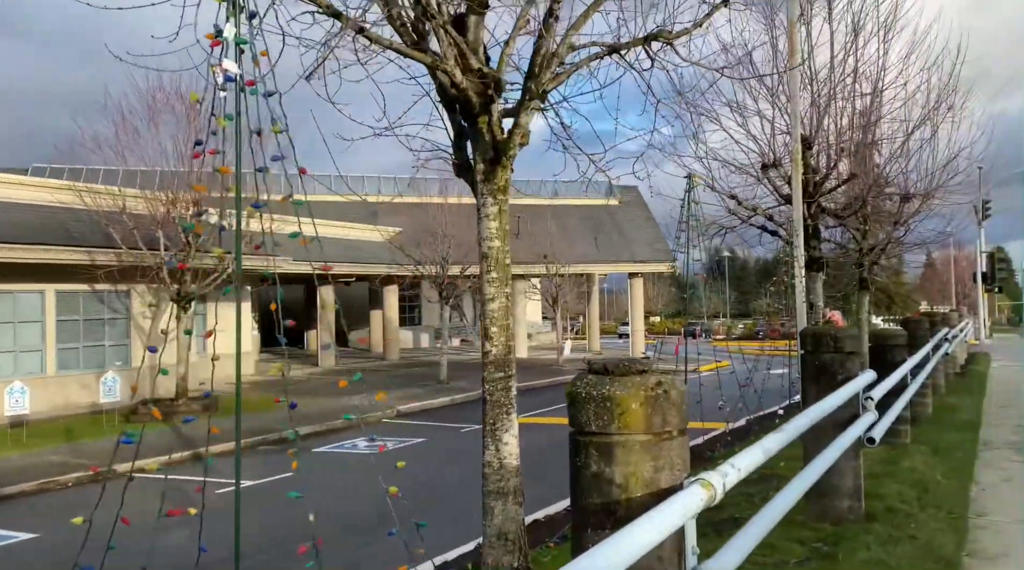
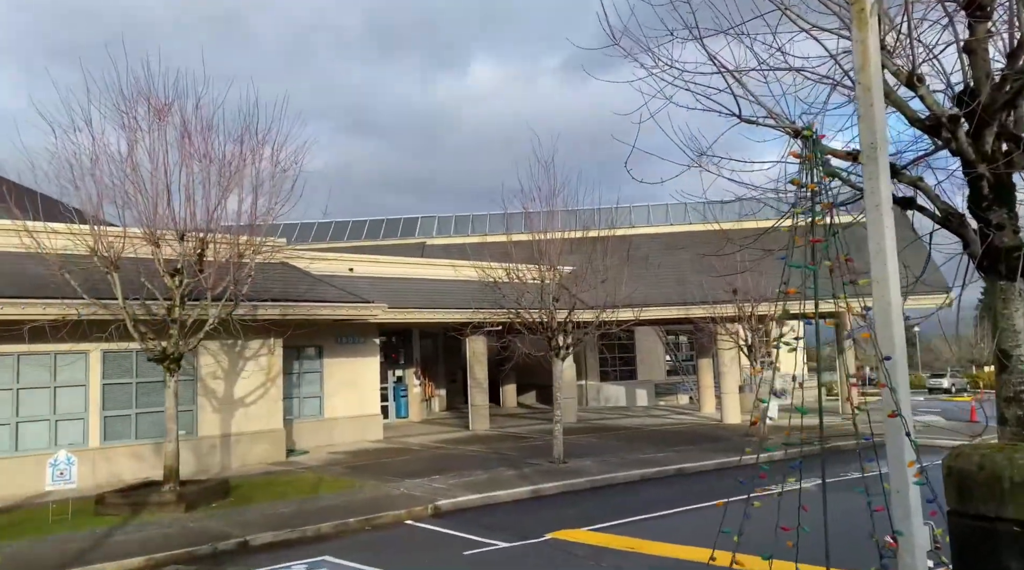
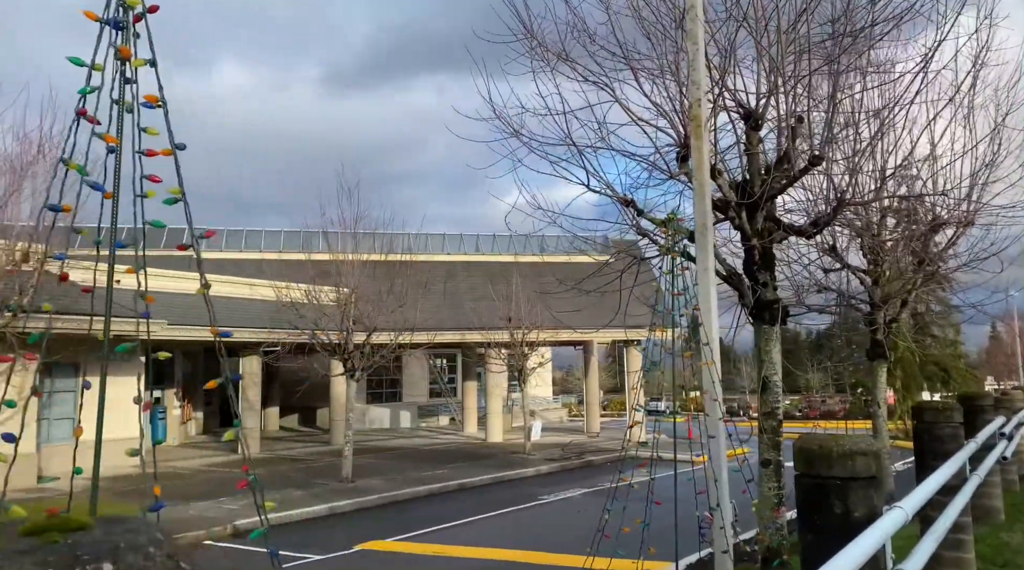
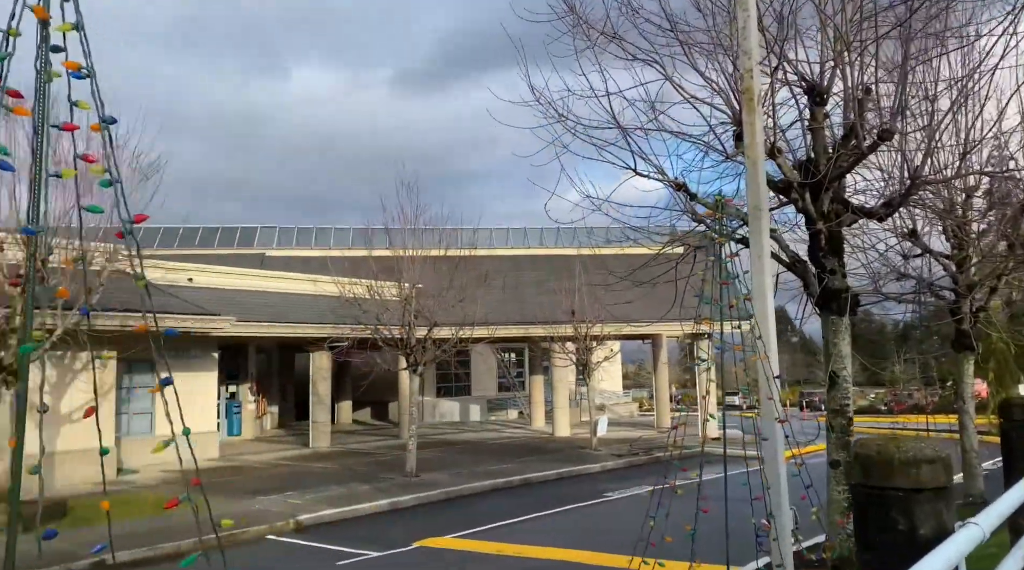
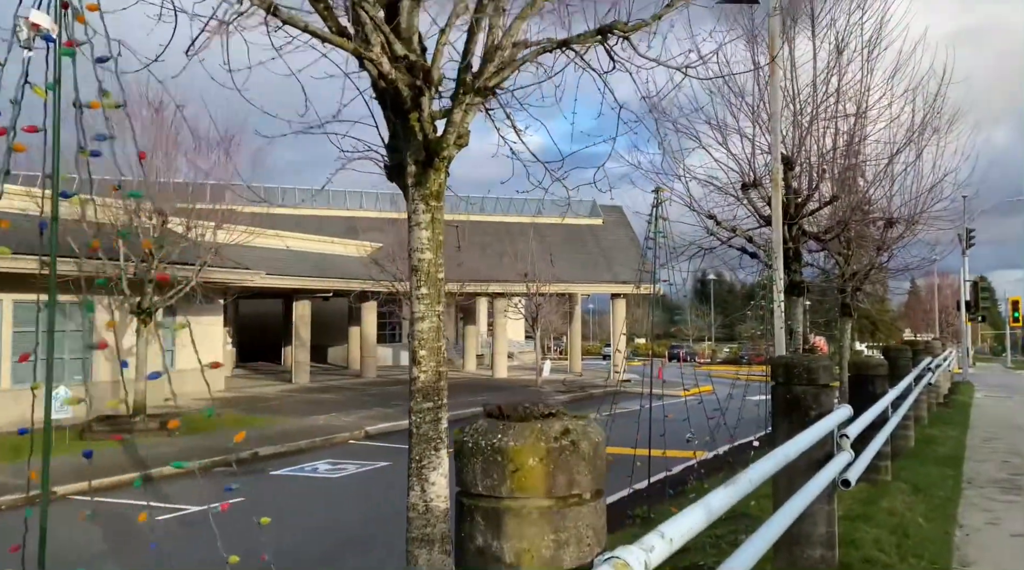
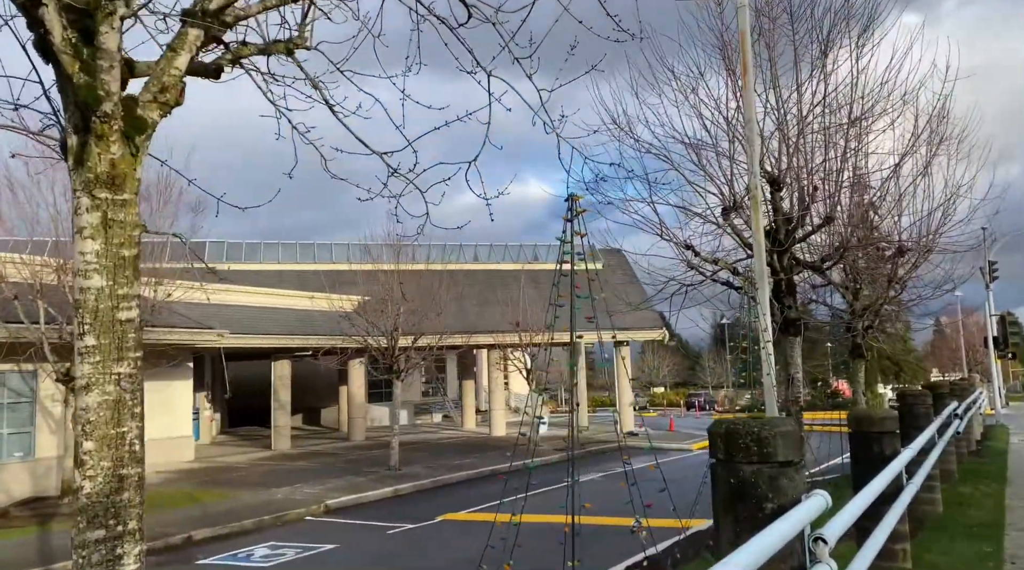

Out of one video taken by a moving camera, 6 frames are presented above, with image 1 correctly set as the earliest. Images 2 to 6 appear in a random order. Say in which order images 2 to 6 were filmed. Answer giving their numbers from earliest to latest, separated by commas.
5, 6, 3, 4, 2
